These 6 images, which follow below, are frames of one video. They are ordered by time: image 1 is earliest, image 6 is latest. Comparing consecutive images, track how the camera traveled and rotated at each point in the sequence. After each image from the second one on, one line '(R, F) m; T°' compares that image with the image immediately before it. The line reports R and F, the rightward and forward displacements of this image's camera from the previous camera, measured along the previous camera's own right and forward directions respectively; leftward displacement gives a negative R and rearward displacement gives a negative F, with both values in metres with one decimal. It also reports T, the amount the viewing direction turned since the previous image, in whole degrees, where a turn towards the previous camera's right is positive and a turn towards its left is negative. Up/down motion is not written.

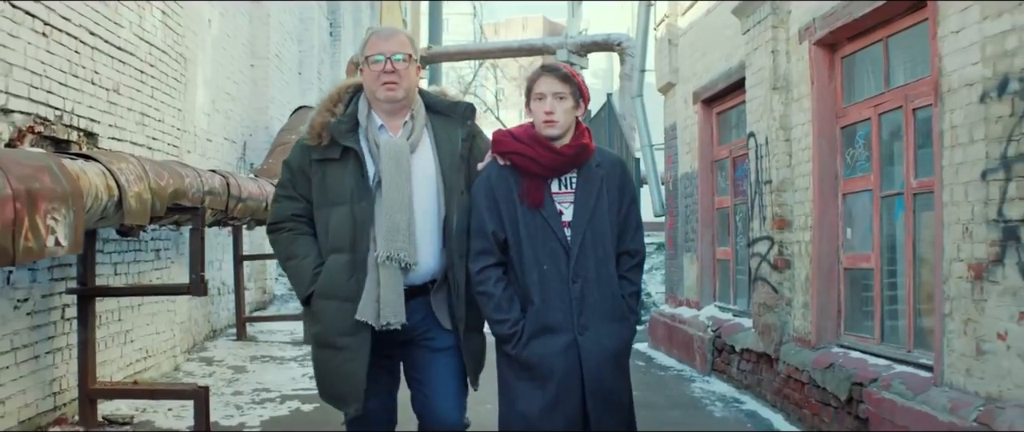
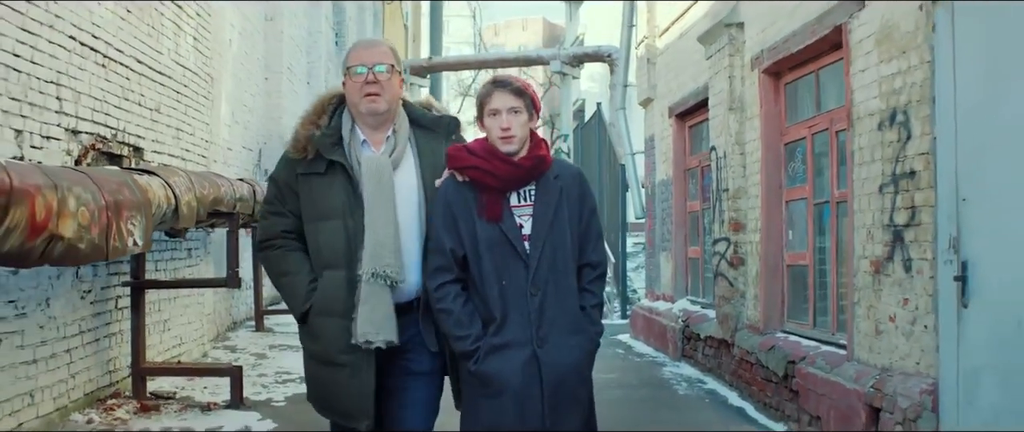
(+0.1, -0.8) m; 0°
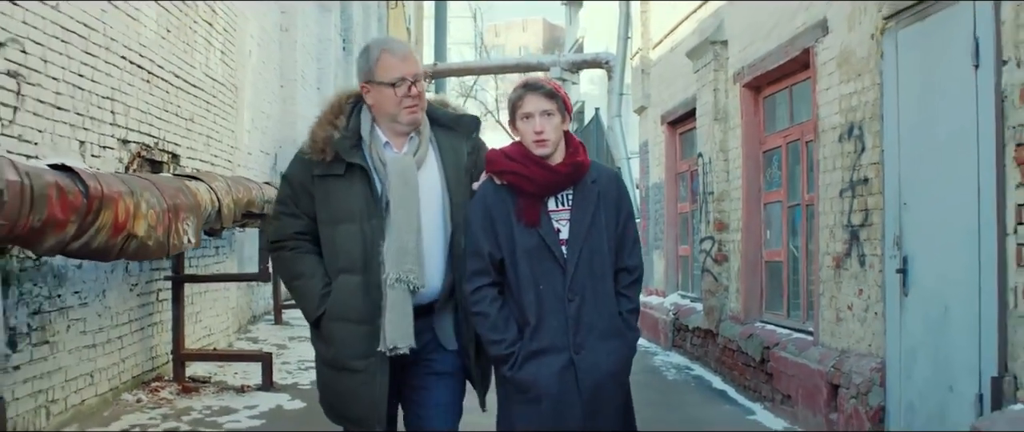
(0.0, -0.6) m; 0°
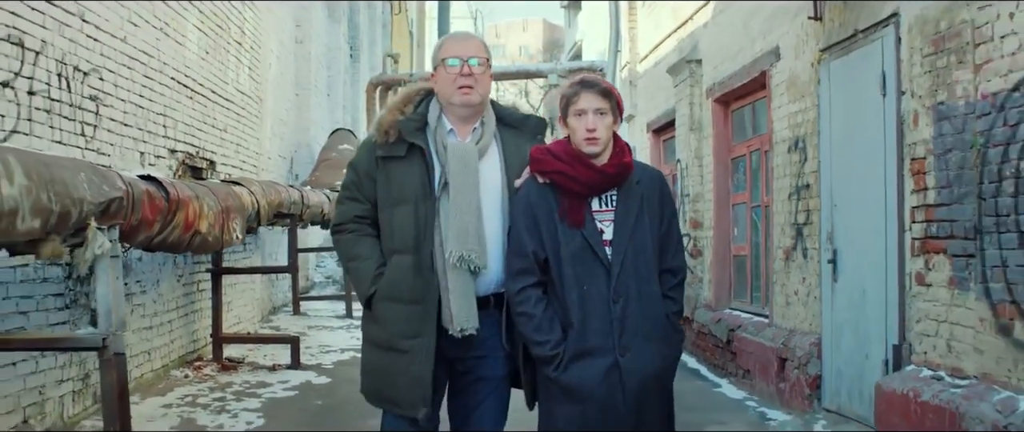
(0.0, -0.9) m; 0°
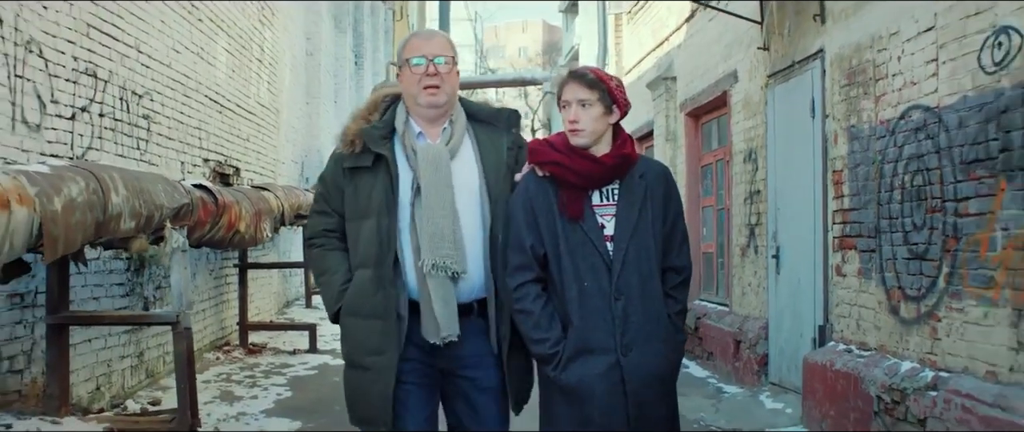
(+0.1, -0.9) m; 0°
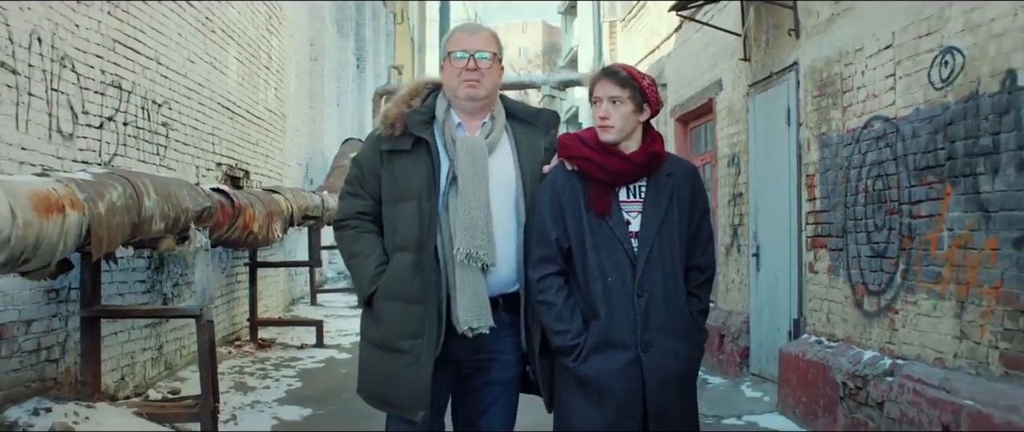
(0.0, -0.4) m; 0°
